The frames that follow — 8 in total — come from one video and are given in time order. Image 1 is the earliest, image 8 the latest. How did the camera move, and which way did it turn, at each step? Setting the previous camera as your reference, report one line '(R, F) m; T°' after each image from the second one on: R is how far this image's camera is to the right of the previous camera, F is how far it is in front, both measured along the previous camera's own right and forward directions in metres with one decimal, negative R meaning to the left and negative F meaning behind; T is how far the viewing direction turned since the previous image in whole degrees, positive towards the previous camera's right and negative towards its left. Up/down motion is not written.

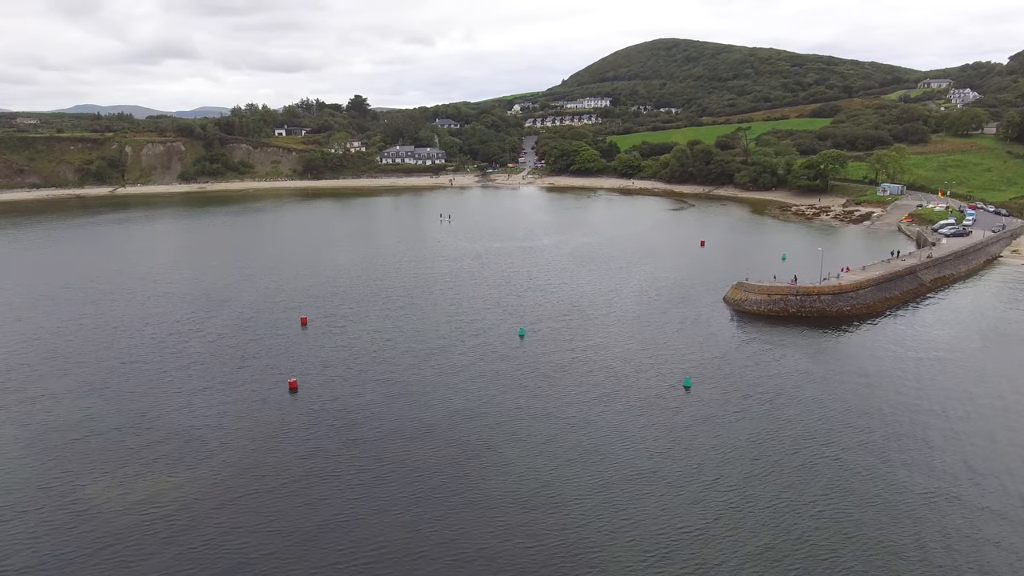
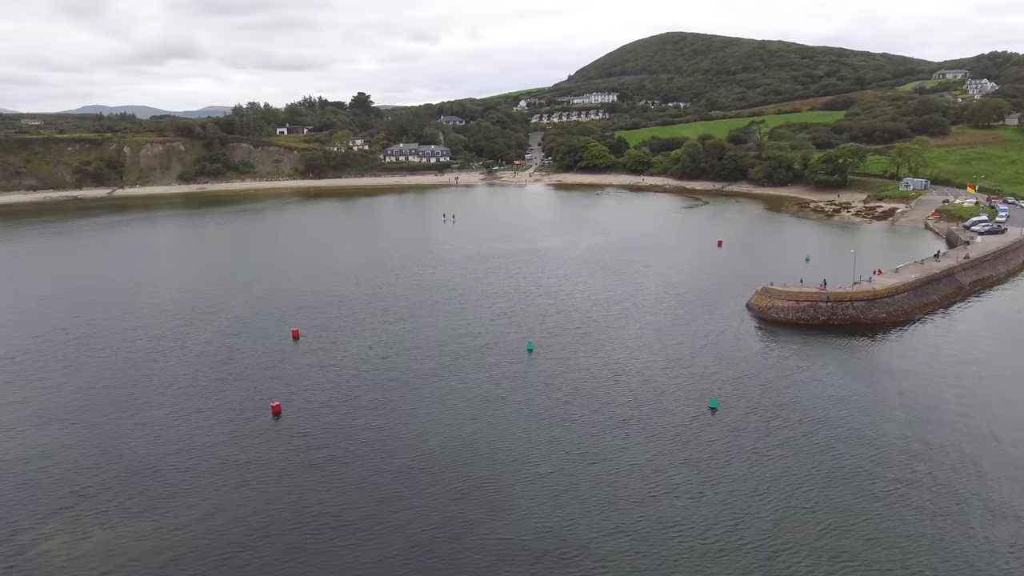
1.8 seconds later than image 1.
(0.0, +2.6) m; -1°
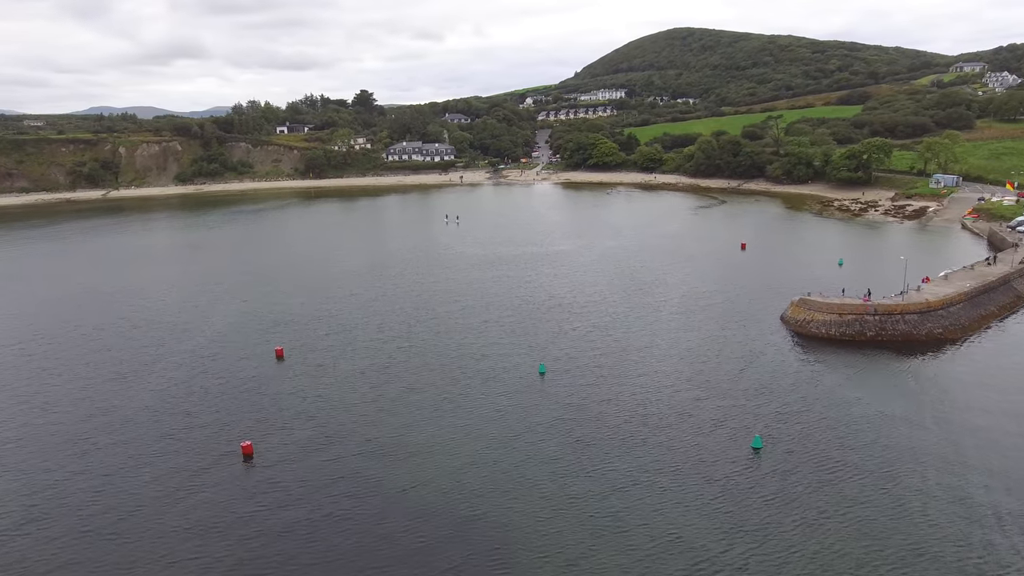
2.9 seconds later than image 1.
(-0.1, +3.5) m; -1°
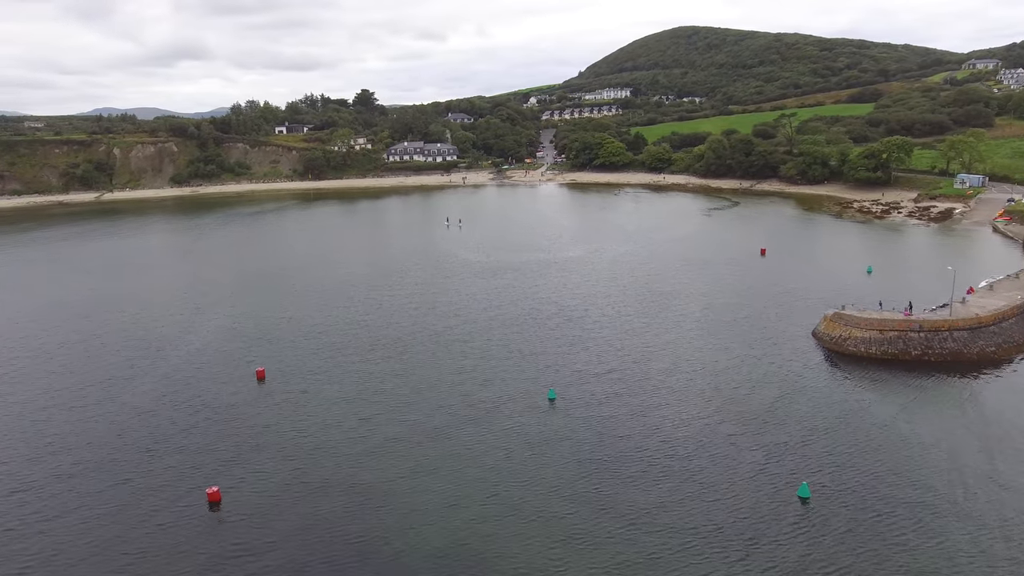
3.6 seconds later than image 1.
(-0.1, +2.8) m; 0°
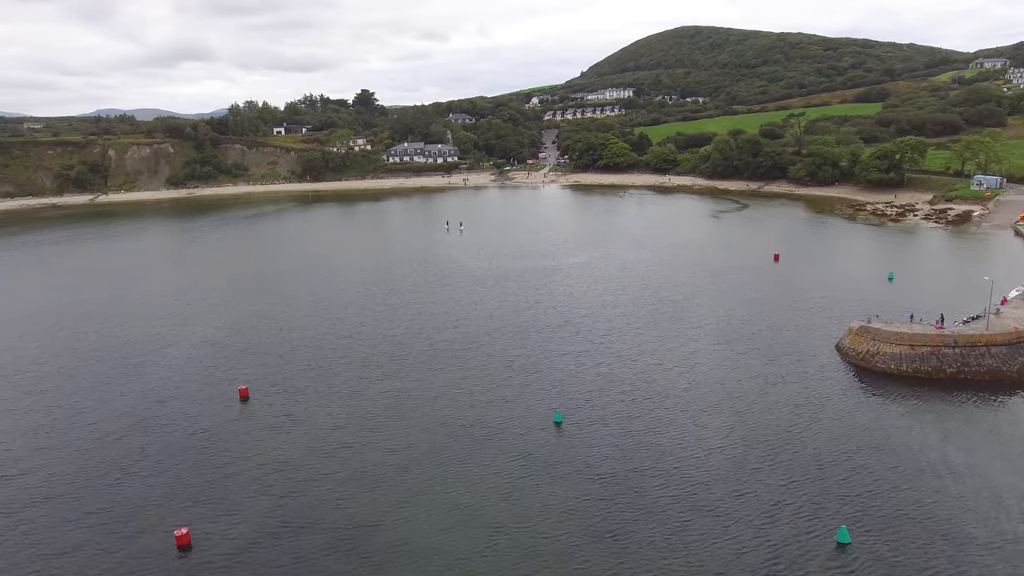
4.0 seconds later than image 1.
(0.0, +1.9) m; 0°
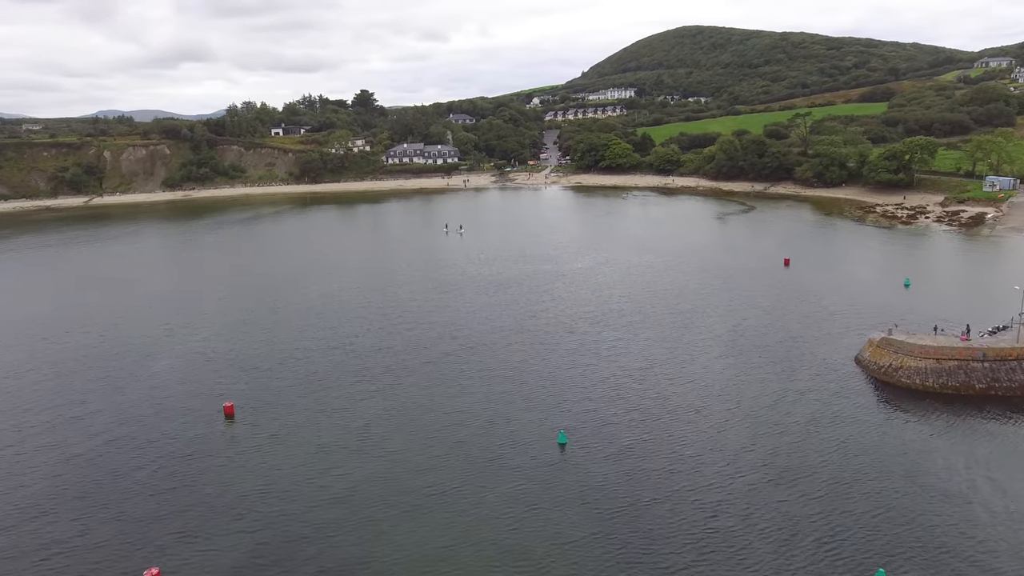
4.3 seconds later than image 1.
(0.0, +1.4) m; 0°
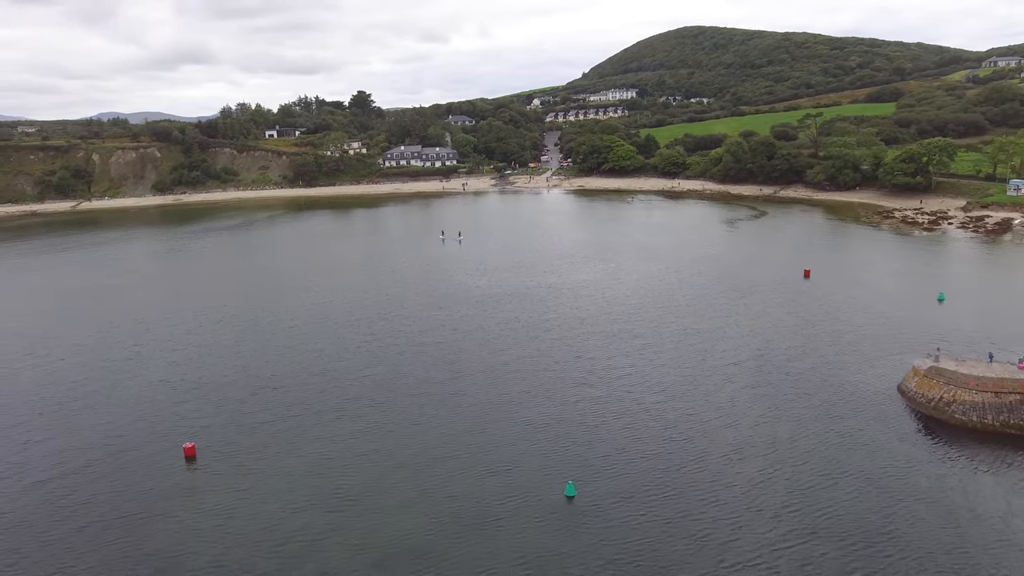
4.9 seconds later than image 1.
(0.0, +2.8) m; 0°
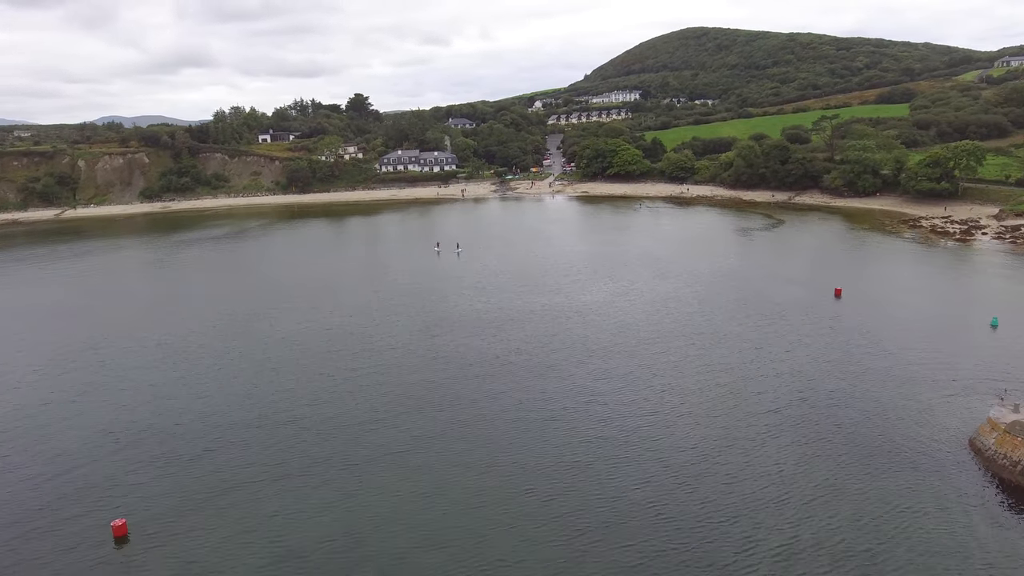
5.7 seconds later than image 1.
(+0.1, +3.6) m; 0°
